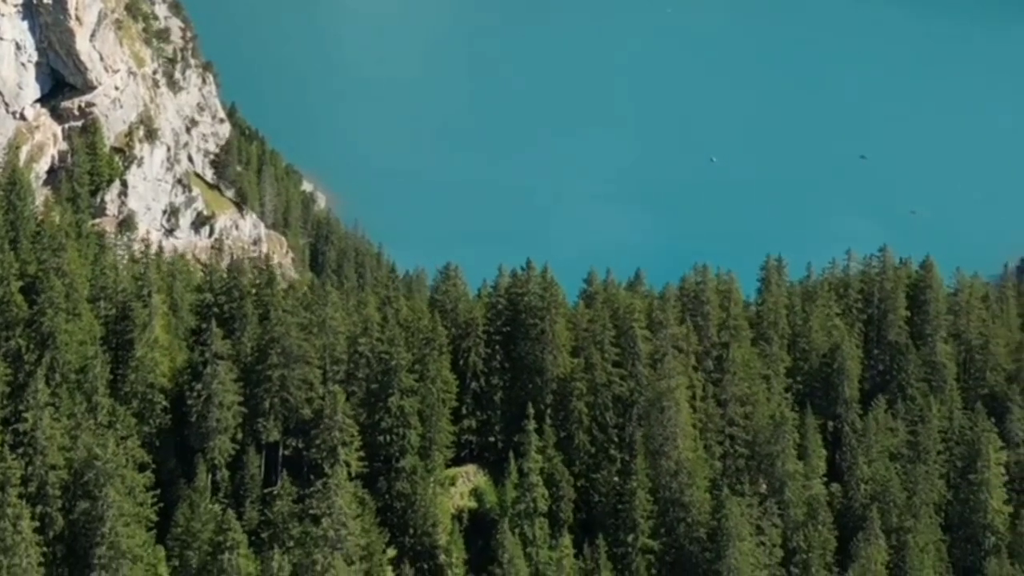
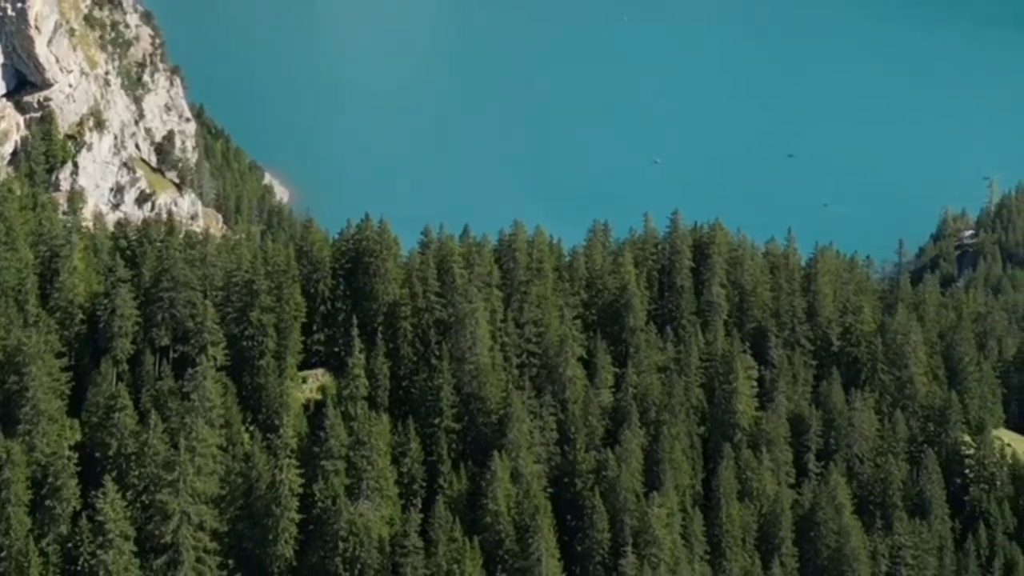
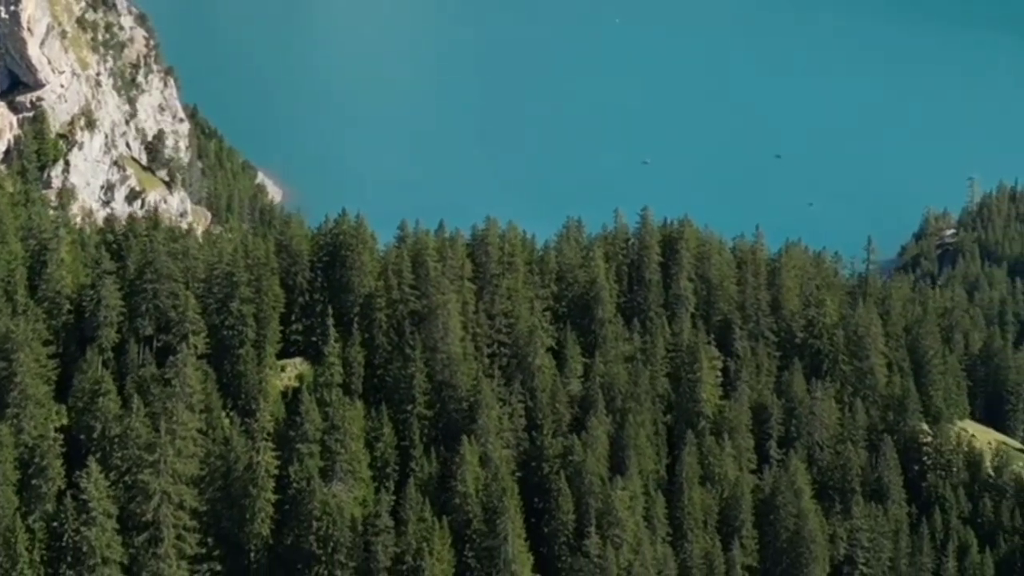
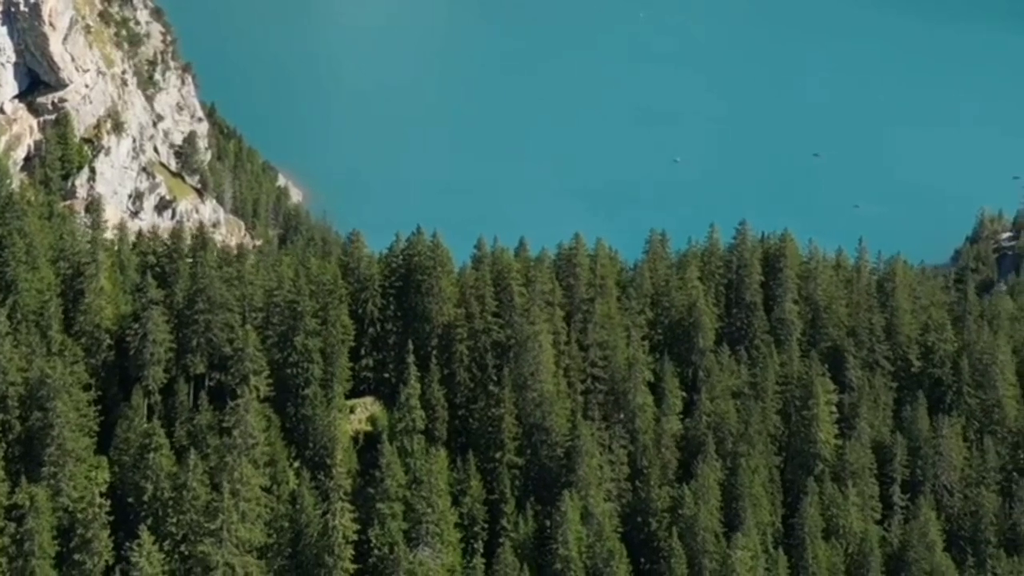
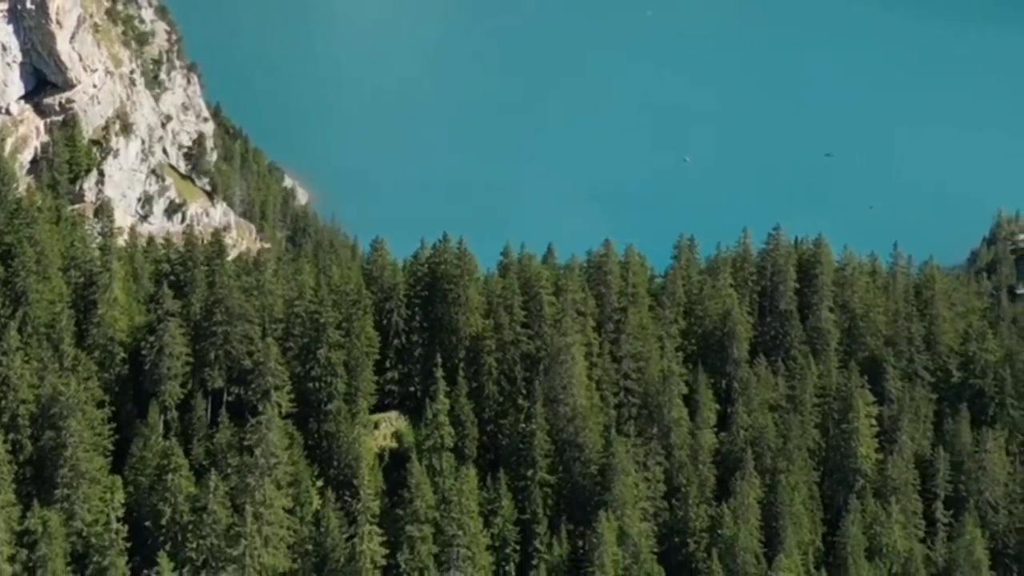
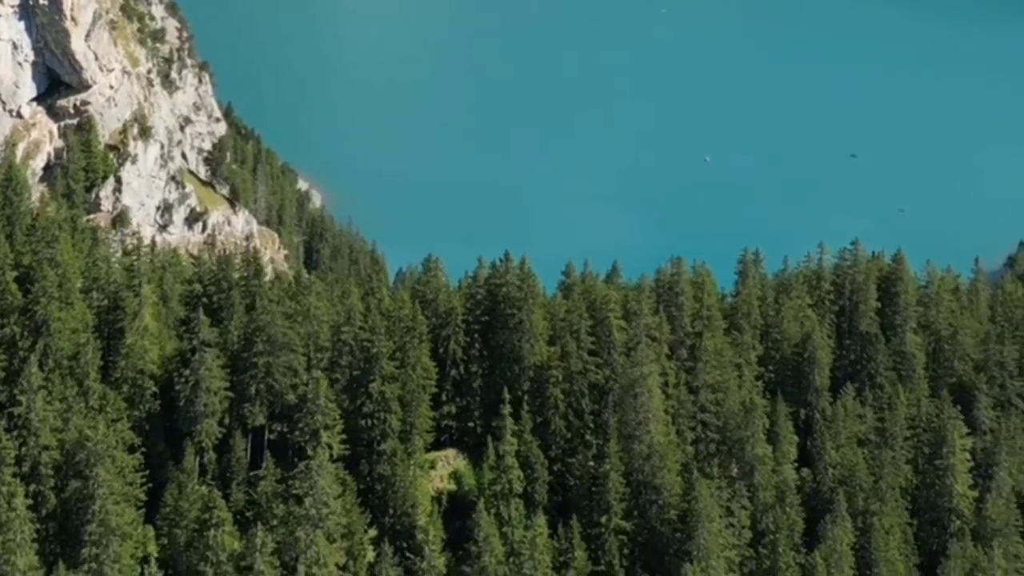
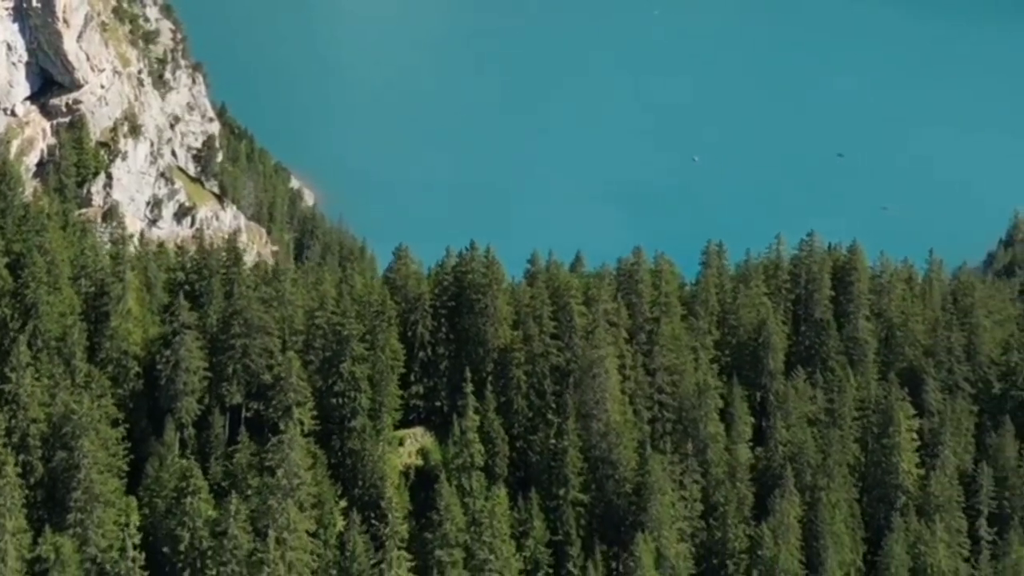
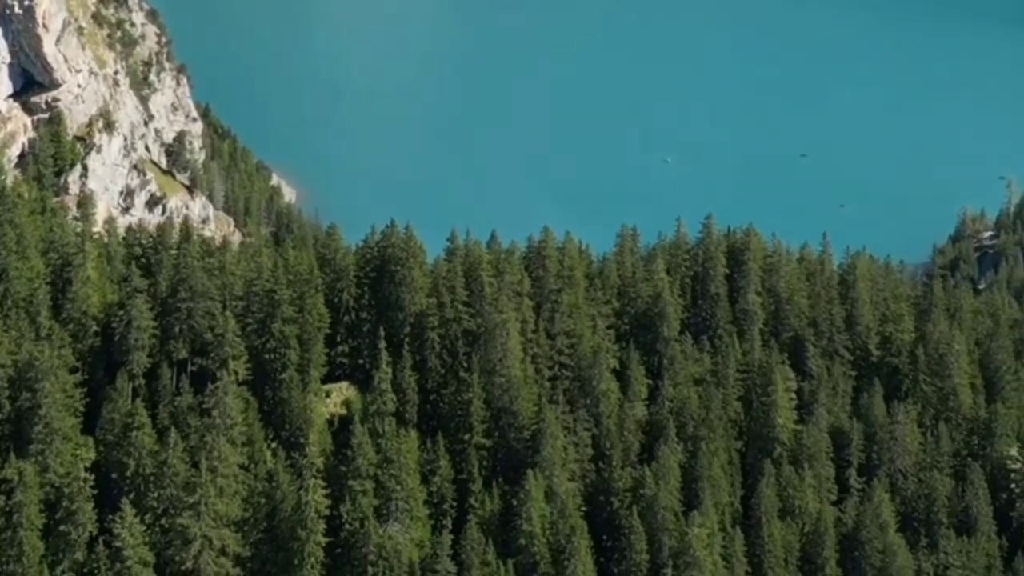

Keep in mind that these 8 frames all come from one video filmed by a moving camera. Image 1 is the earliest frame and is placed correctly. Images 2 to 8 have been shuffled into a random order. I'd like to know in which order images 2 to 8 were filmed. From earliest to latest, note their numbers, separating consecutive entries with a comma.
6, 7, 5, 4, 8, 2, 3
